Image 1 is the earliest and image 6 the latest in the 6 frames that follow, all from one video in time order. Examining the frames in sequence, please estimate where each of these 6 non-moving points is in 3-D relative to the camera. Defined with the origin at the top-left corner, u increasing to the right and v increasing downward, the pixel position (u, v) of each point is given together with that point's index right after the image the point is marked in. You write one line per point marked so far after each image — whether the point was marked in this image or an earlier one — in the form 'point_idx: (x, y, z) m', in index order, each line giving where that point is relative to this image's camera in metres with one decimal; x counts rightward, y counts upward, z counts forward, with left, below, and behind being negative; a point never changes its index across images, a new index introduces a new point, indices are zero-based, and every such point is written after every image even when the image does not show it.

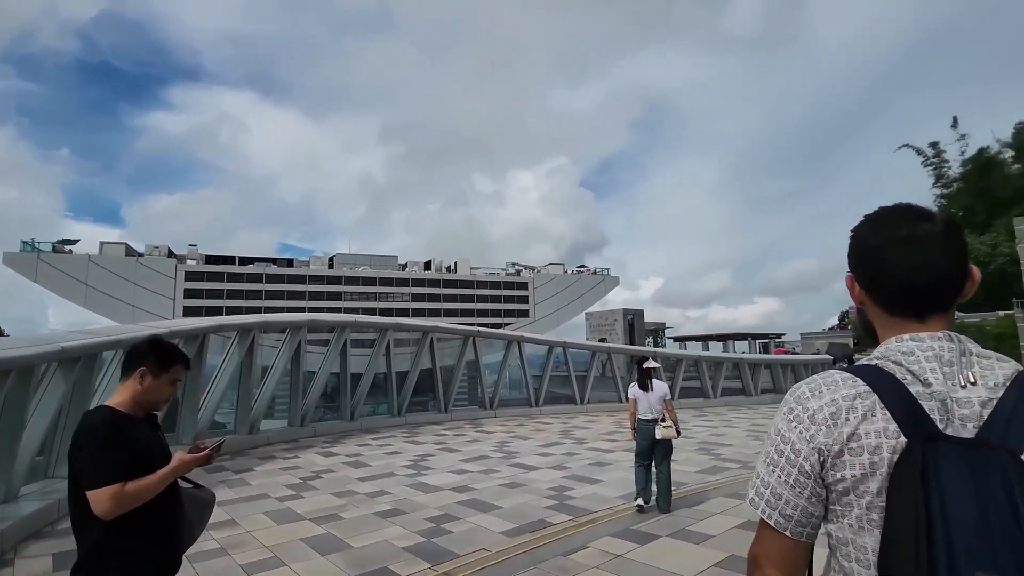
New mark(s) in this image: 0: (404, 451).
0: (-2.2, -3.4, +10.8) m
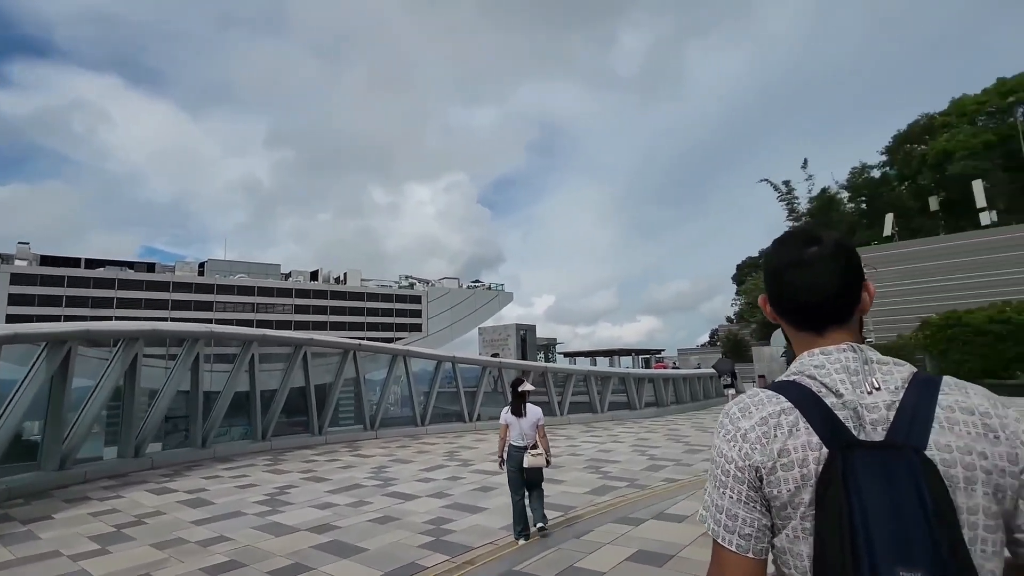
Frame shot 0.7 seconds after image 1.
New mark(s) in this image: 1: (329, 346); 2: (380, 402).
0: (-4.5, -3.5, +9.3) m
1: (-5.7, -1.8, +16.2) m
2: (-4.2, -3.6, +16.7) m
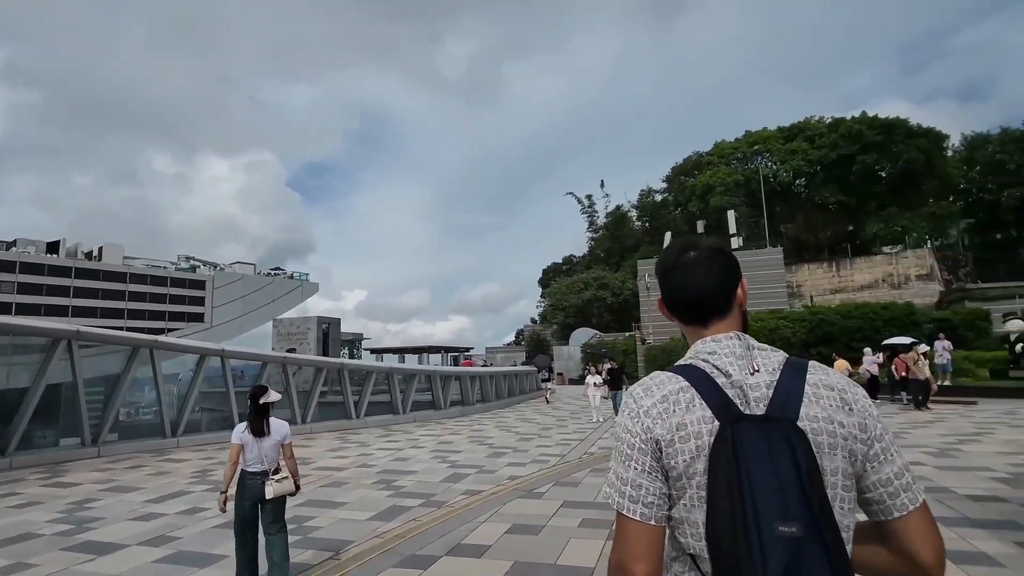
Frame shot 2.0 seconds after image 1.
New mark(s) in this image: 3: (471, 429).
0: (-7.5, -2.9, +5.8) m
1: (-11.0, -1.1, +11.9) m
2: (-9.8, -2.9, +12.8) m
3: (-1.2, -4.0, +15.0) m
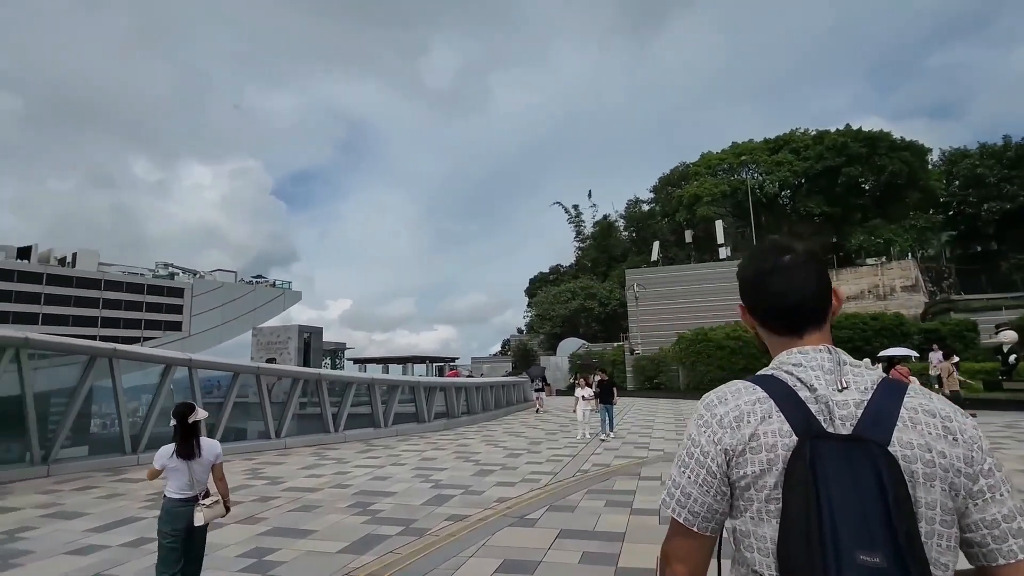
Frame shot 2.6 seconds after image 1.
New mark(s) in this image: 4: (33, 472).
0: (-7.6, -2.8, +4.9) m
1: (-11.2, -1.1, +10.9) m
2: (-10.1, -3.0, +11.9) m
3: (-1.5, -4.2, +14.3) m
4: (-10.9, -4.0, +12.0) m
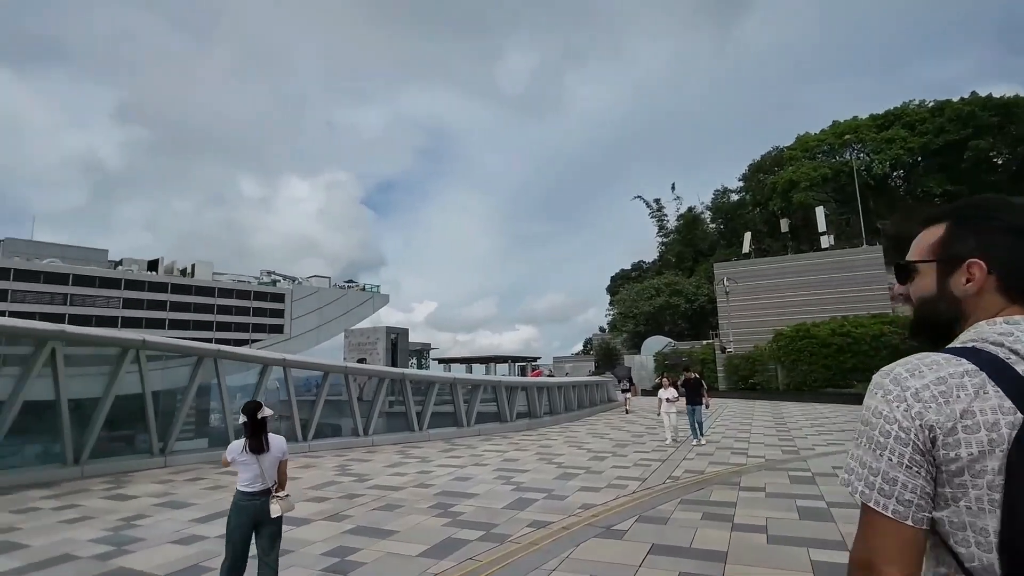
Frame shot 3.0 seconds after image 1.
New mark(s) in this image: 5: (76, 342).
0: (-6.7, -2.9, +5.7) m
1: (-9.4, -1.3, +12.2) m
2: (-8.1, -3.1, +12.9) m
3: (+0.7, -4.1, +14.0) m
4: (-8.9, -4.2, +13.2) m
5: (-9.8, -1.3, +12.2) m
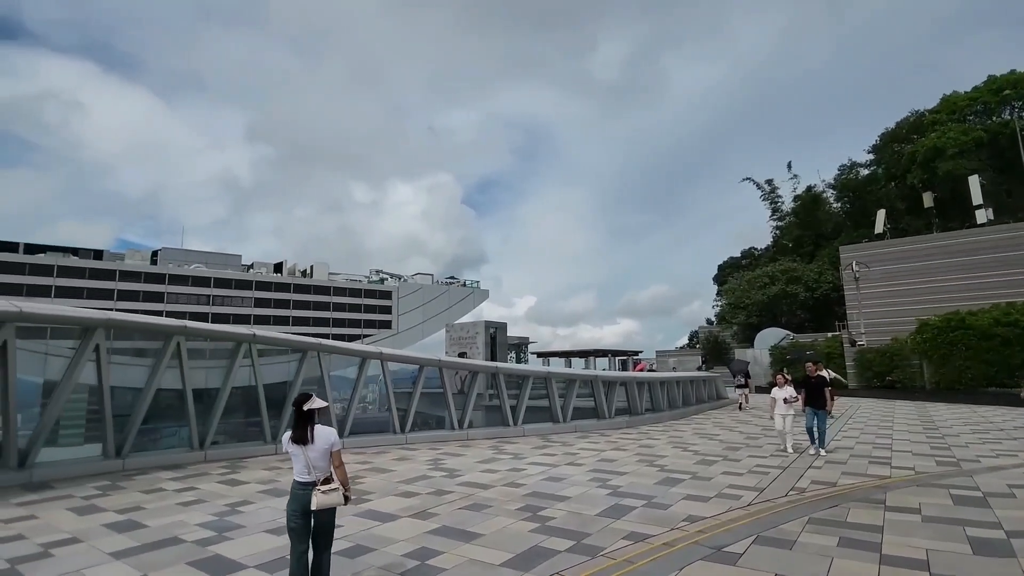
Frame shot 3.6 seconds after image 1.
0: (-5.7, -2.9, +6.3) m
1: (-7.2, -1.3, +13.2) m
2: (-5.7, -3.1, +13.7) m
3: (+3.2, -3.9, +13.1) m
4: (-6.4, -4.1, +14.1) m
5: (-7.6, -1.3, +13.3) m
